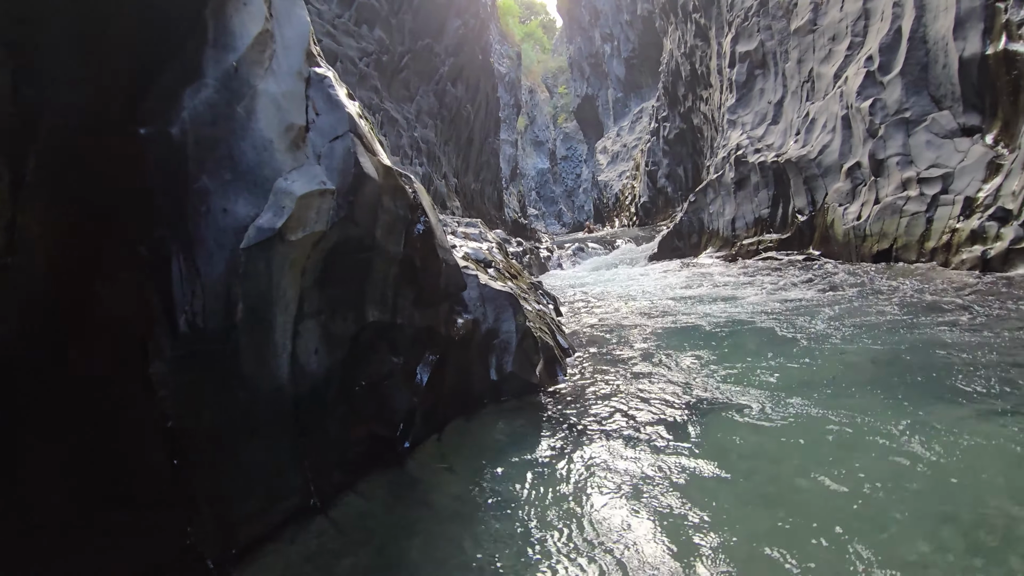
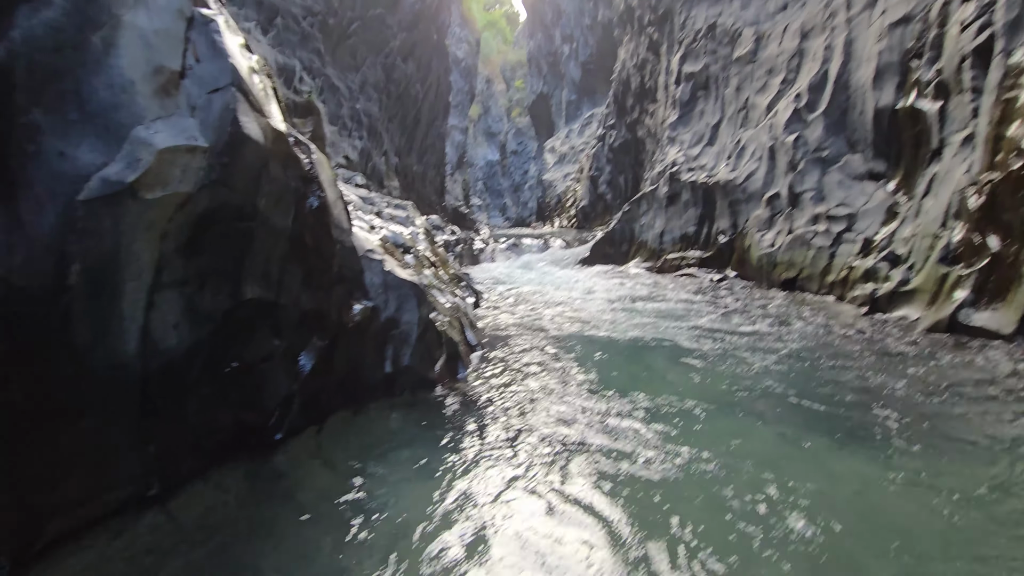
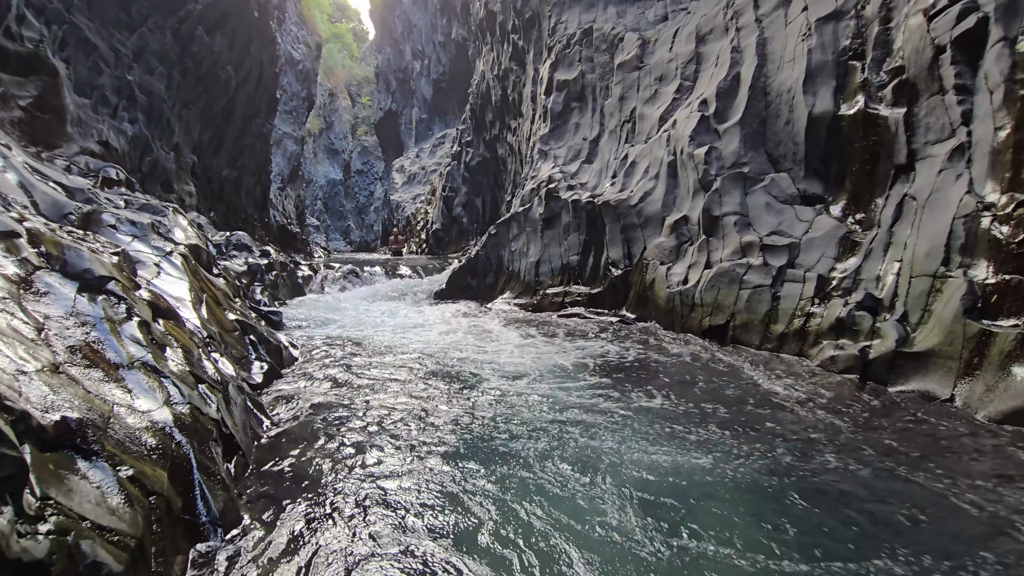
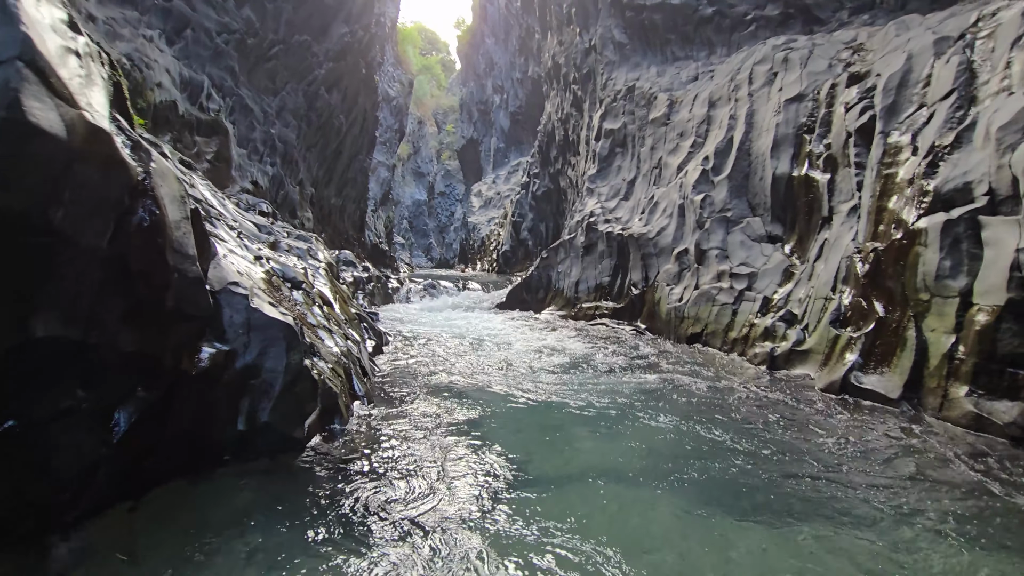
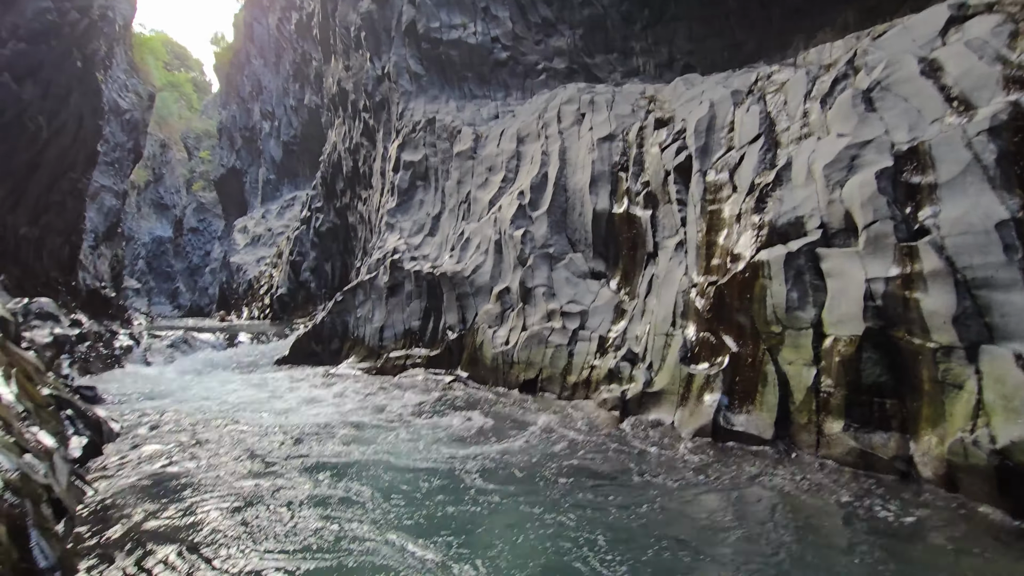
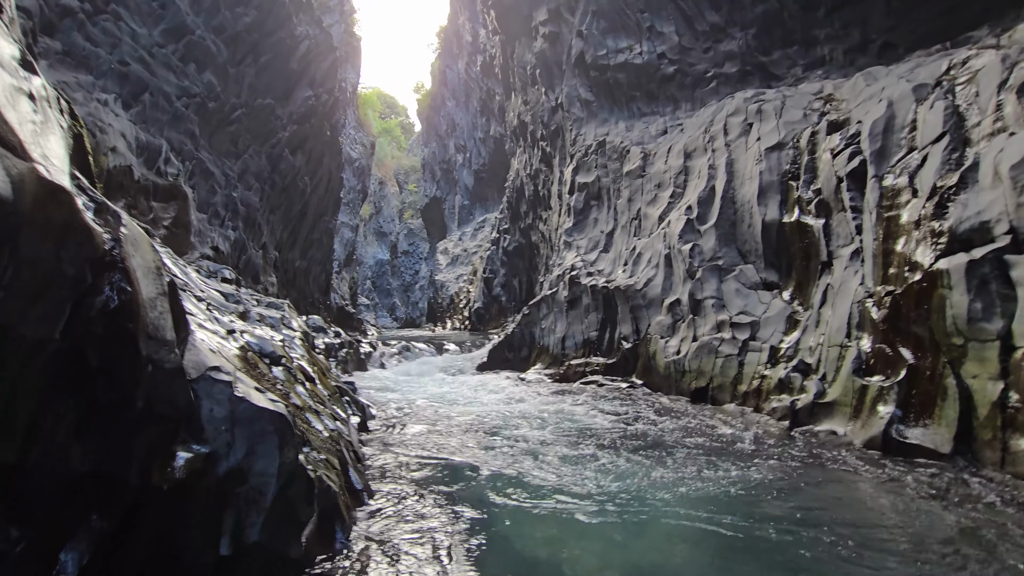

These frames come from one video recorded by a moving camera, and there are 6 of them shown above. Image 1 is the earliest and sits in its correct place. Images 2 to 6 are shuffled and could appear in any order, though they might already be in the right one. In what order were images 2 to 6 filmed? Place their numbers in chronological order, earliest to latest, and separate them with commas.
2, 4, 6, 5, 3
